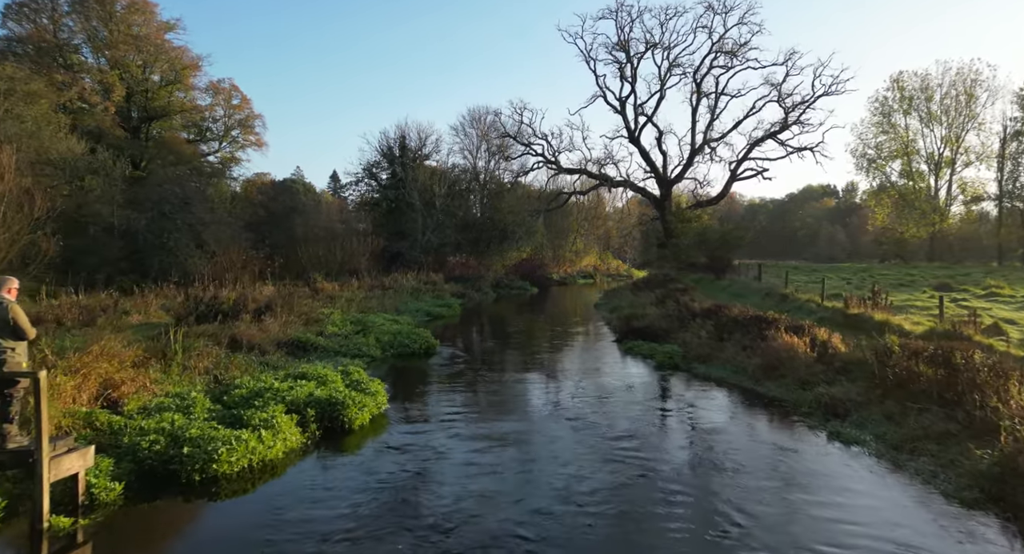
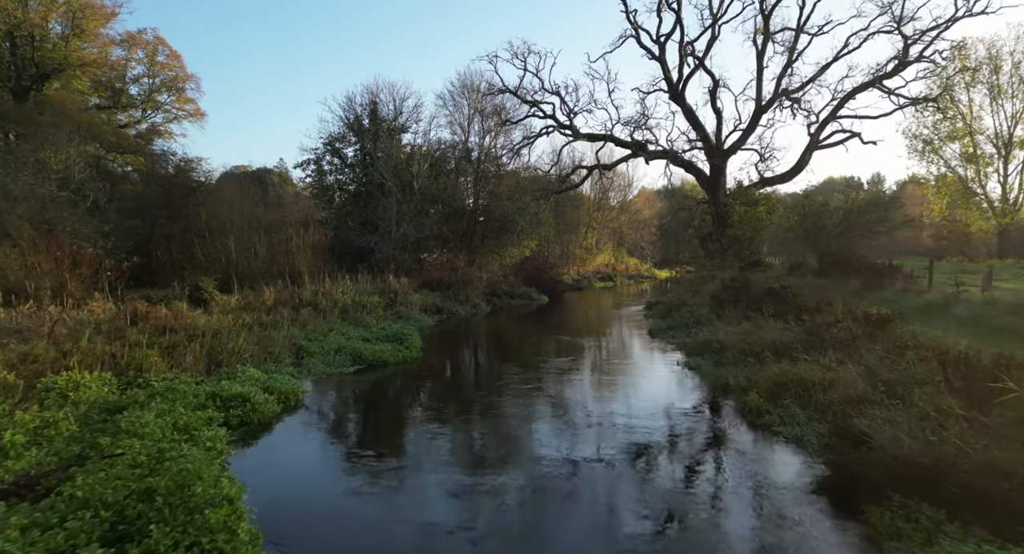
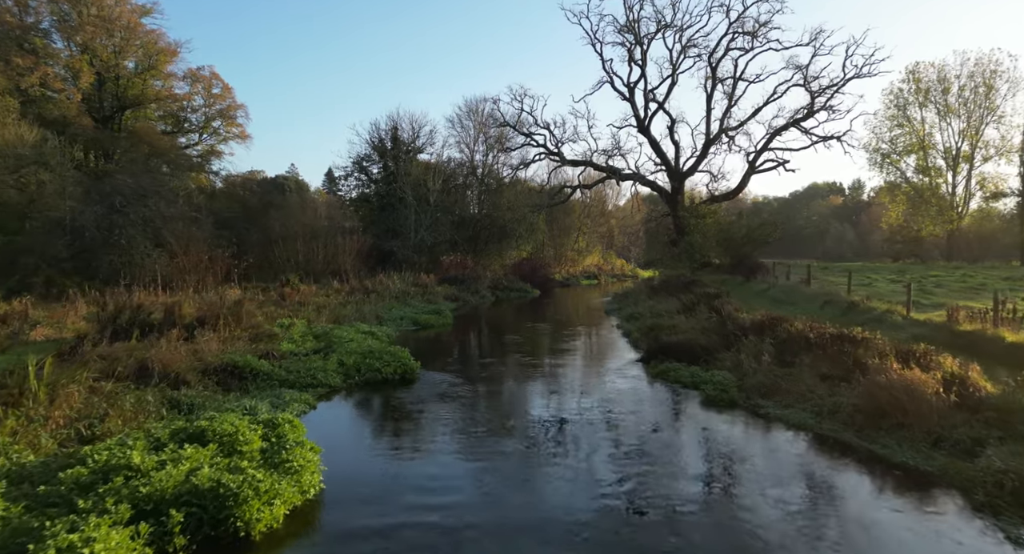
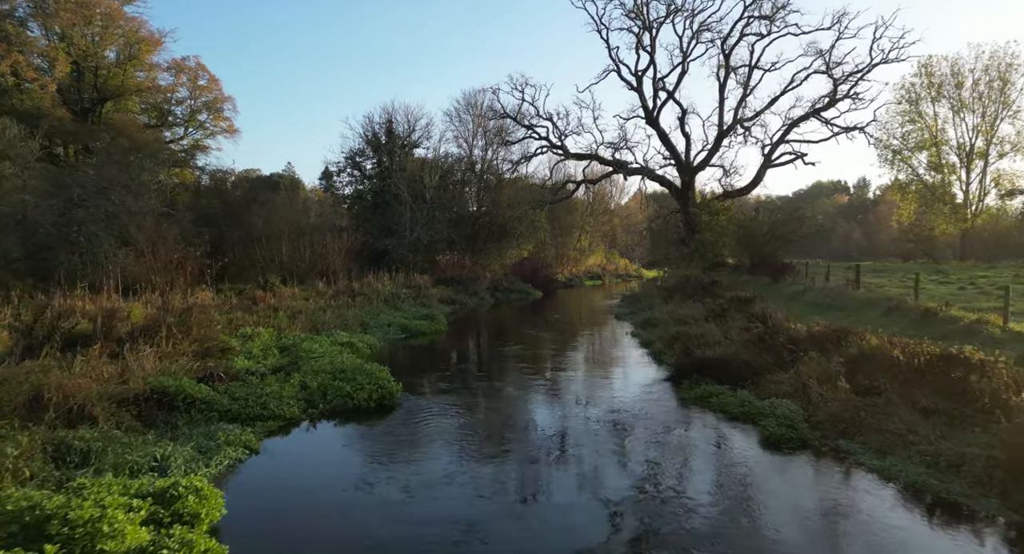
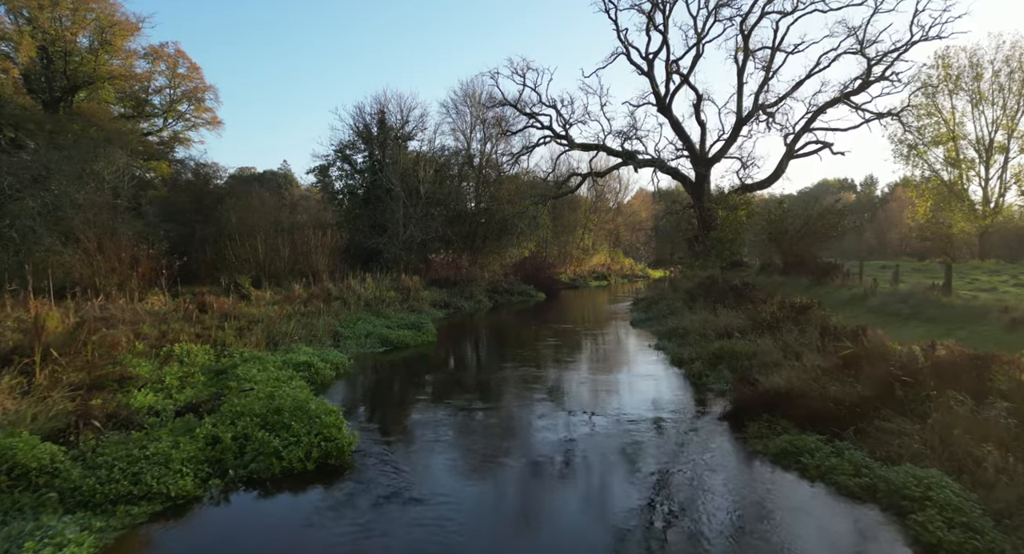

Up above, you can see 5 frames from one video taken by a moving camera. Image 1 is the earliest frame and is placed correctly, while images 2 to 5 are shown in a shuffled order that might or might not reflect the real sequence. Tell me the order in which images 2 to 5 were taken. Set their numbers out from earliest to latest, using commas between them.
3, 4, 5, 2
